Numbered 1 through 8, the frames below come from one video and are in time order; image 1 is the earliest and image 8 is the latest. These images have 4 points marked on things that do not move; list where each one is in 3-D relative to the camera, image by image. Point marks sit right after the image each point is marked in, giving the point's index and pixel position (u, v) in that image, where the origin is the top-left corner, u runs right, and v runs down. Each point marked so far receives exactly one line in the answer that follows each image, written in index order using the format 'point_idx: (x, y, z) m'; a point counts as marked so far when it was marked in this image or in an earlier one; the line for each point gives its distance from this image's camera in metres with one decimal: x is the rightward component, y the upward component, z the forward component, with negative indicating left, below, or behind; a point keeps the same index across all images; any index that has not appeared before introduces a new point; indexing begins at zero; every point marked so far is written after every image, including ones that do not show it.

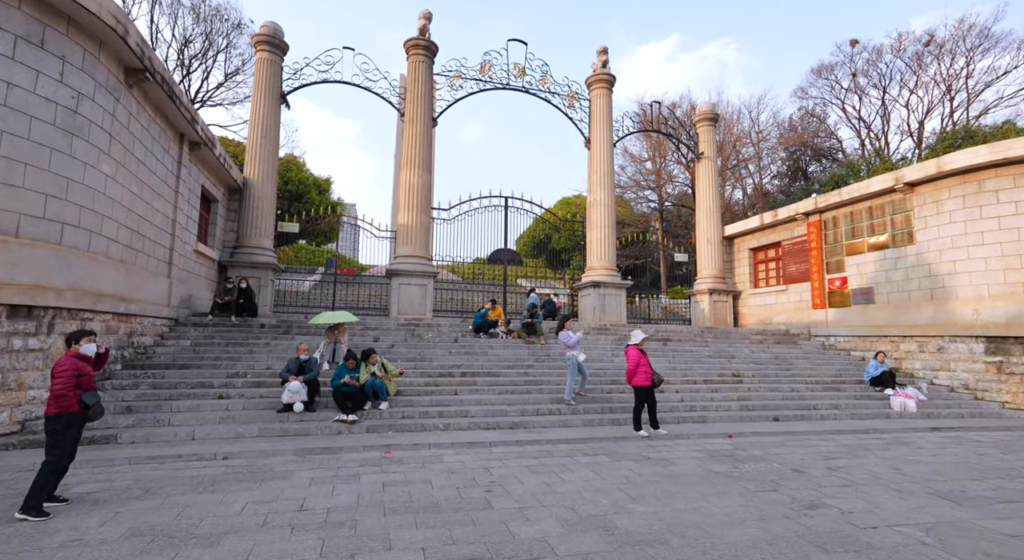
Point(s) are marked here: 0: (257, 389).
0: (-3.7, -1.6, +7.9) m
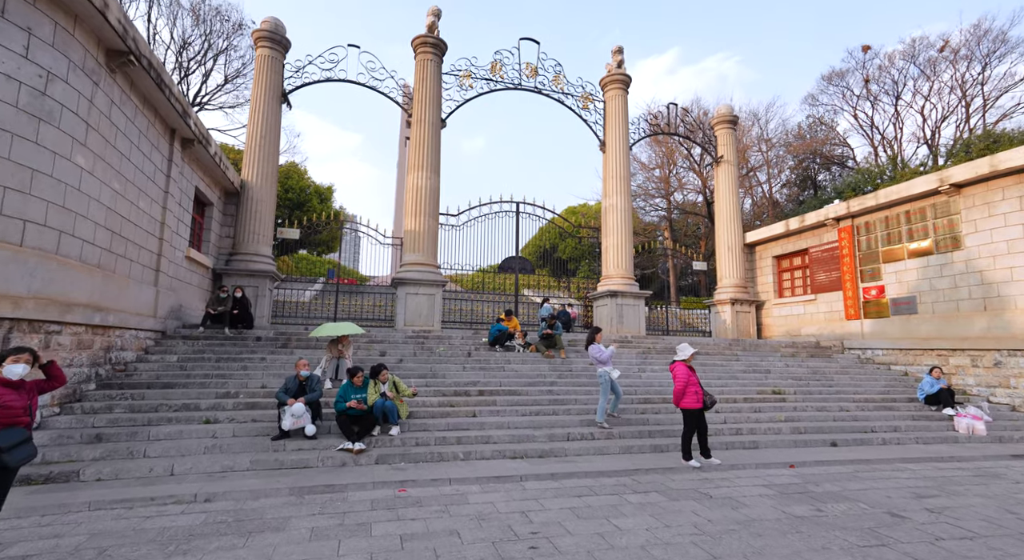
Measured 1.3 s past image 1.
0: (-3.3, -1.7, +6.9) m
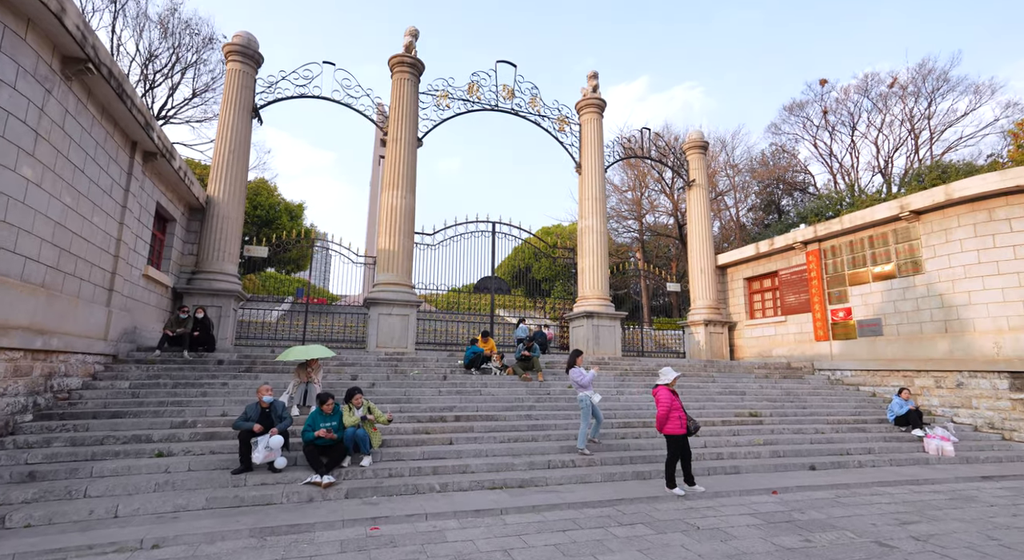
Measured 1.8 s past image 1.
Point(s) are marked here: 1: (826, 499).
0: (-3.6, -1.9, +6.5) m
1: (+3.9, -2.7, +6.7) m
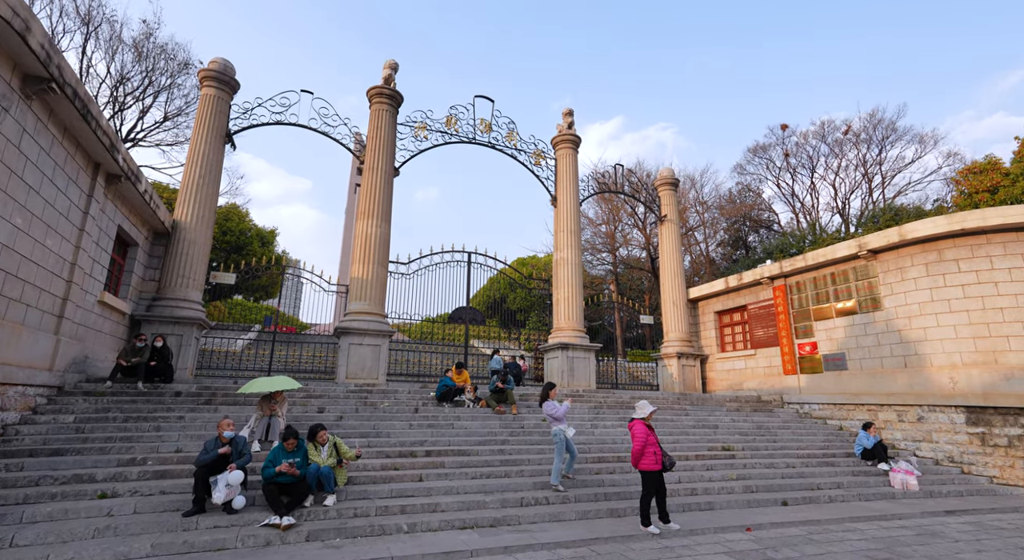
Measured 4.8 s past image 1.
0: (-3.9, -2.2, +6.1) m
1: (+3.5, -3.1, +6.6) m
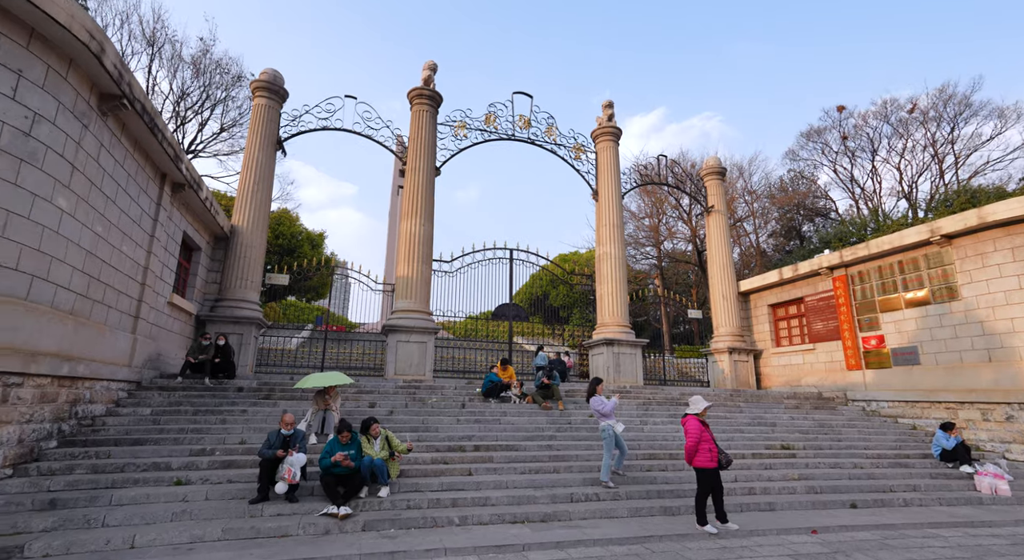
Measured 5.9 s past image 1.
0: (-3.3, -2.2, +6.4) m
1: (+4.1, -3.0, +6.4) m
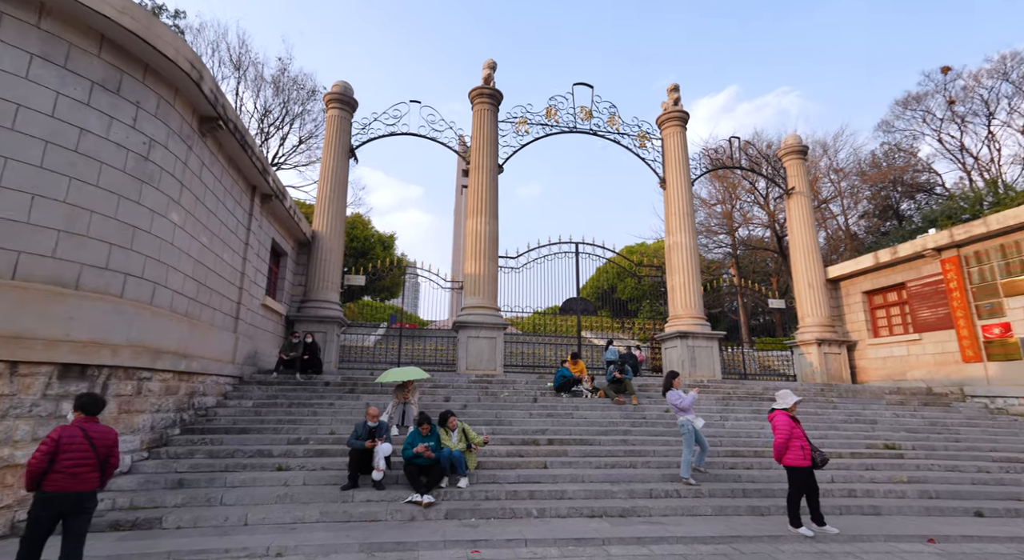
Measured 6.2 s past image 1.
0: (-2.4, -2.2, +6.9) m
1: (+5.0, -2.8, +6.0) m
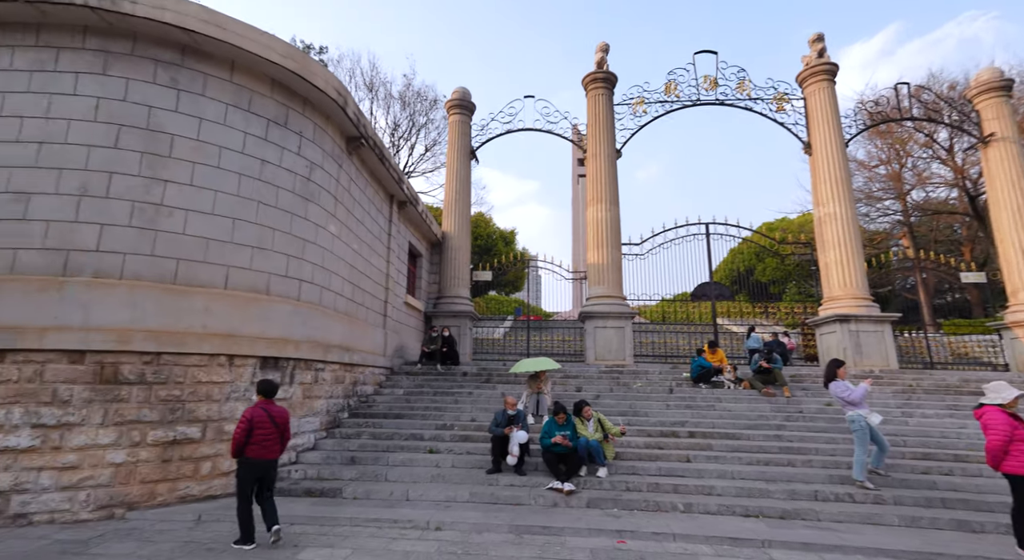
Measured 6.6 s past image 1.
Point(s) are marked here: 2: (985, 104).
0: (-0.7, -2.2, +7.1) m
1: (+6.4, -2.4, +4.6) m
2: (+12.1, +4.4, +14.7) m
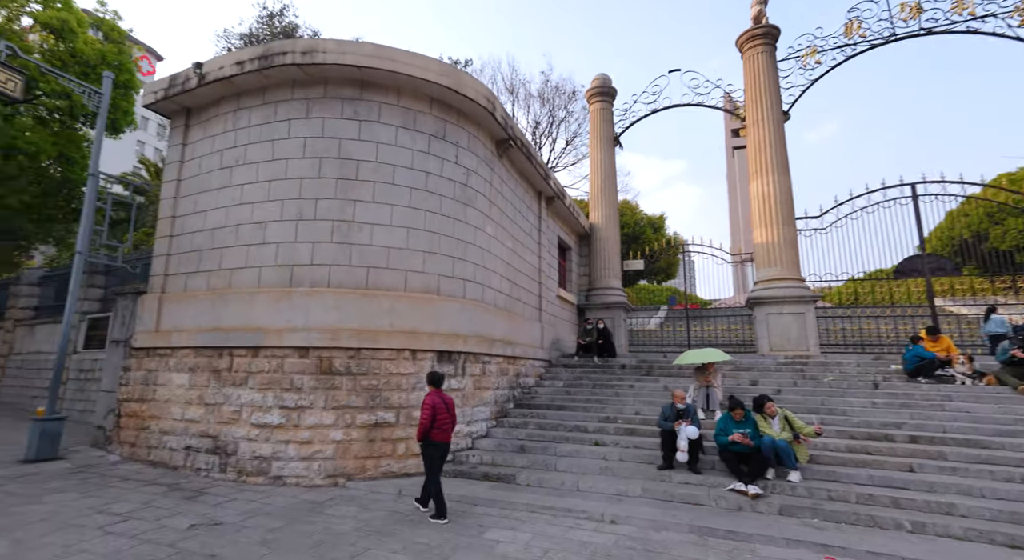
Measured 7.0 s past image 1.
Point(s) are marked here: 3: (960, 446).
0: (+1.5, -2.0, +6.4) m
1: (+7.6, -2.0, +2.1) m
2: (+15.4, +5.3, +10.3) m
3: (+5.1, -1.8, +5.9) m
